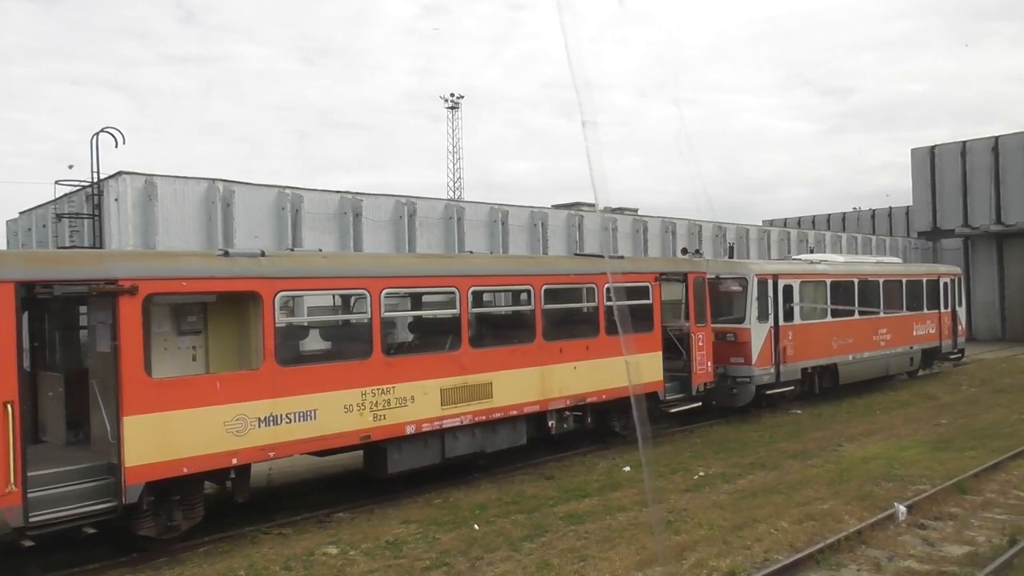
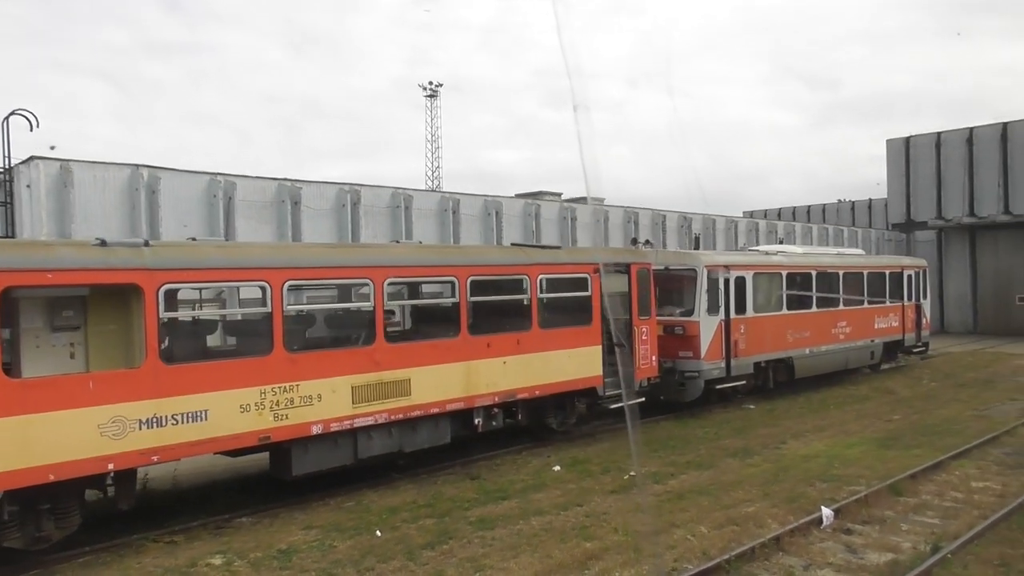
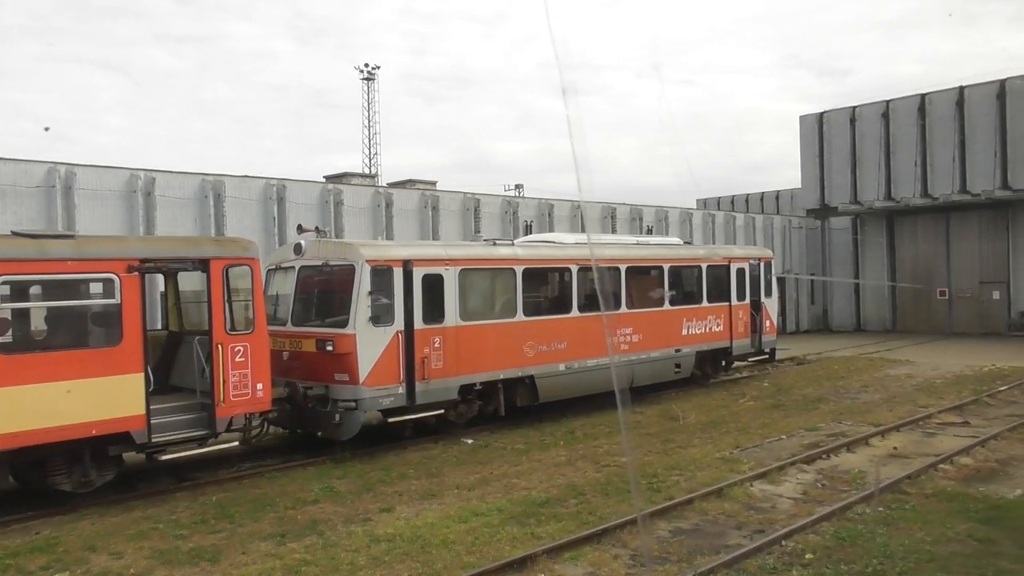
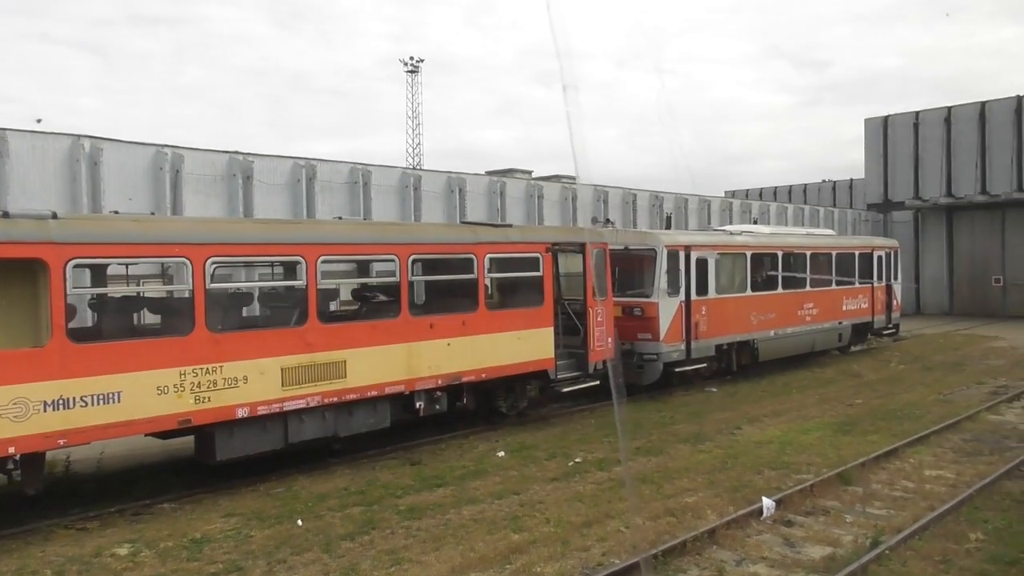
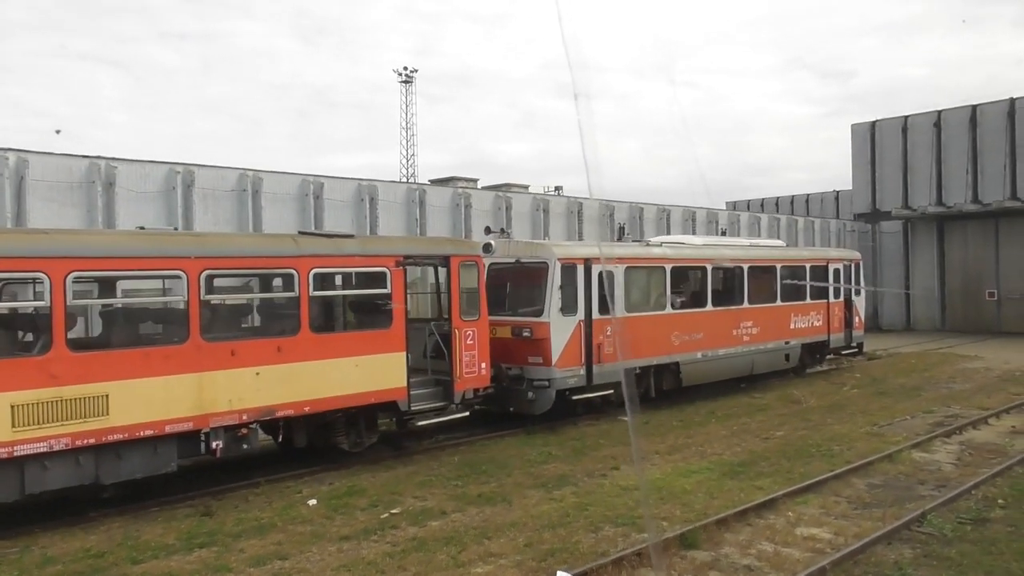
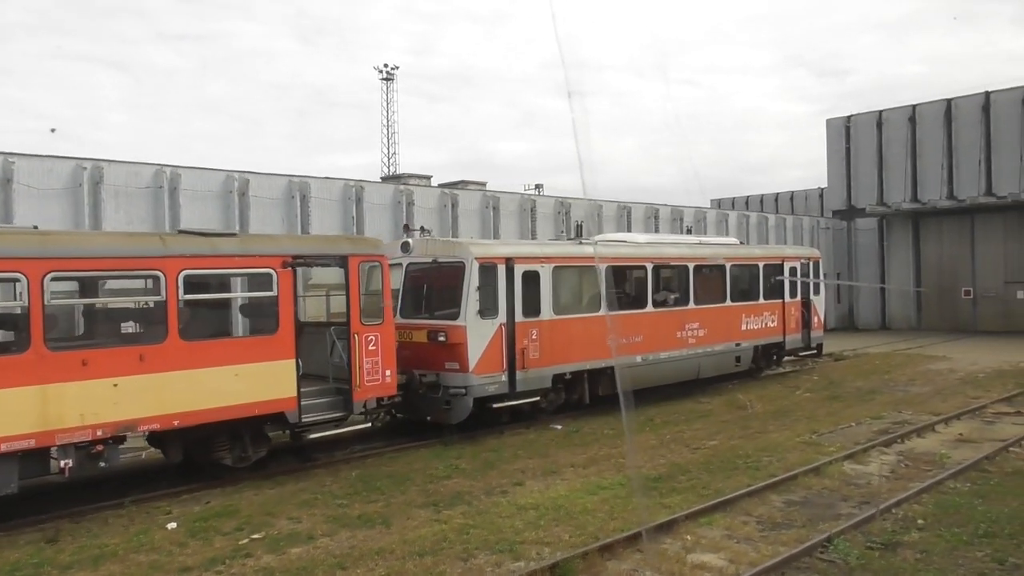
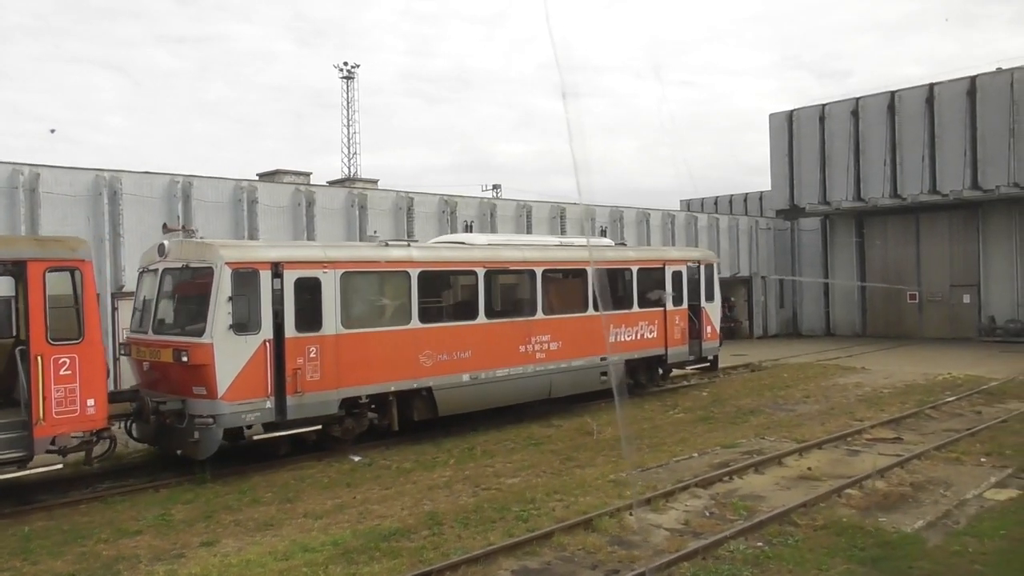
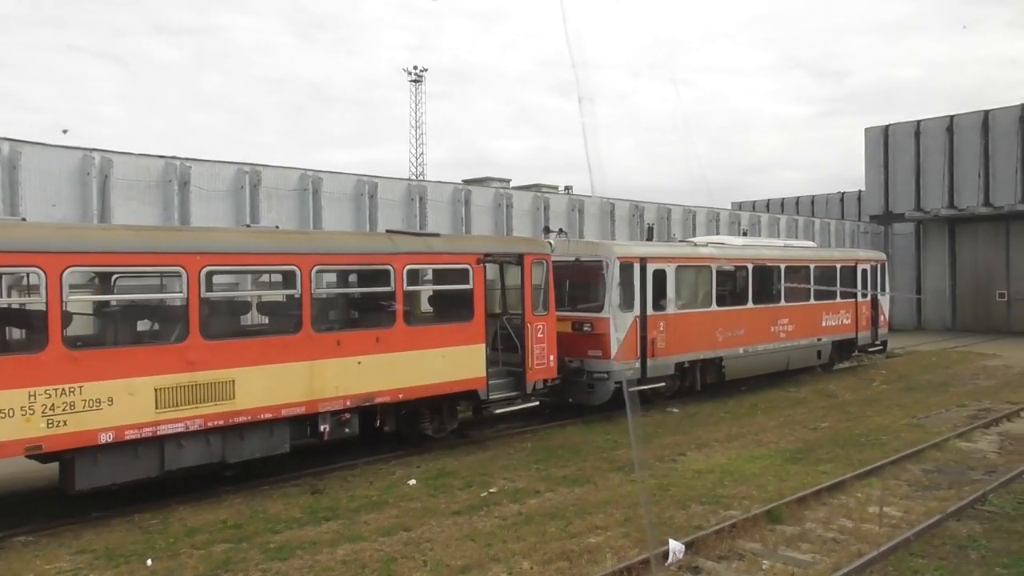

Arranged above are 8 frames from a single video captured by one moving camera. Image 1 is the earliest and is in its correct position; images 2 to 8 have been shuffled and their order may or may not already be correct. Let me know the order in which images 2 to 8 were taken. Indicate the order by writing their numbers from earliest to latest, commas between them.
2, 4, 8, 5, 6, 3, 7
